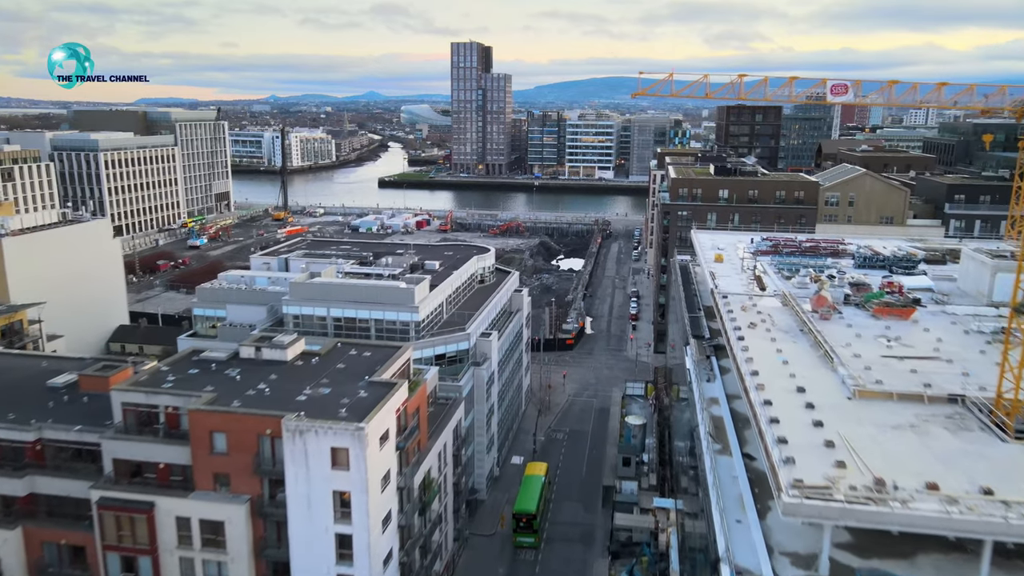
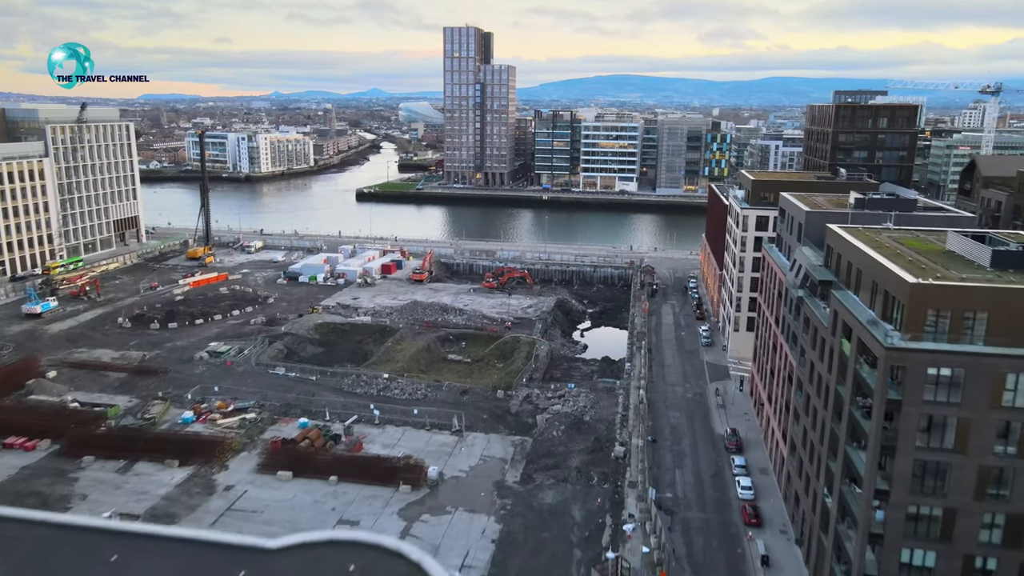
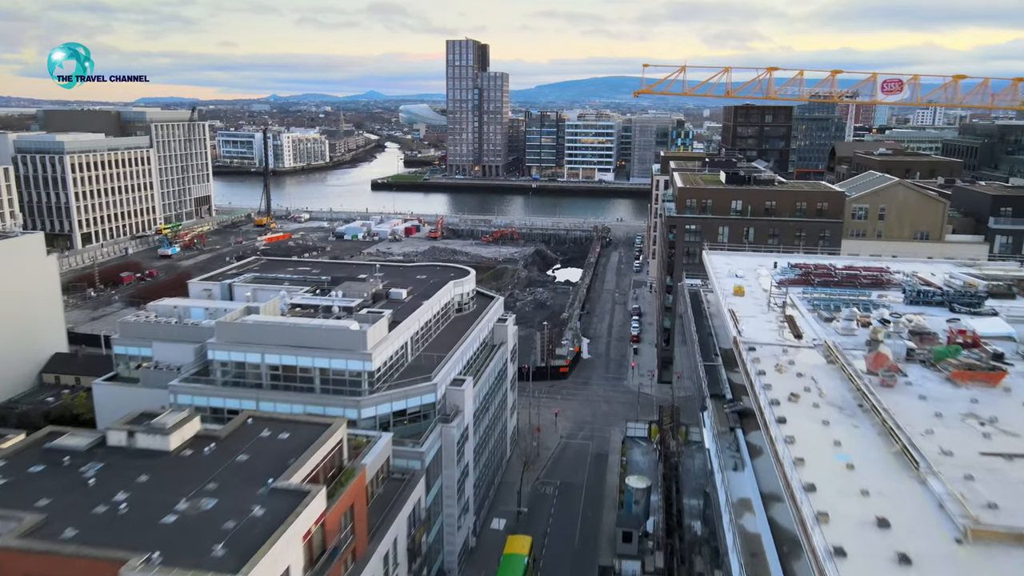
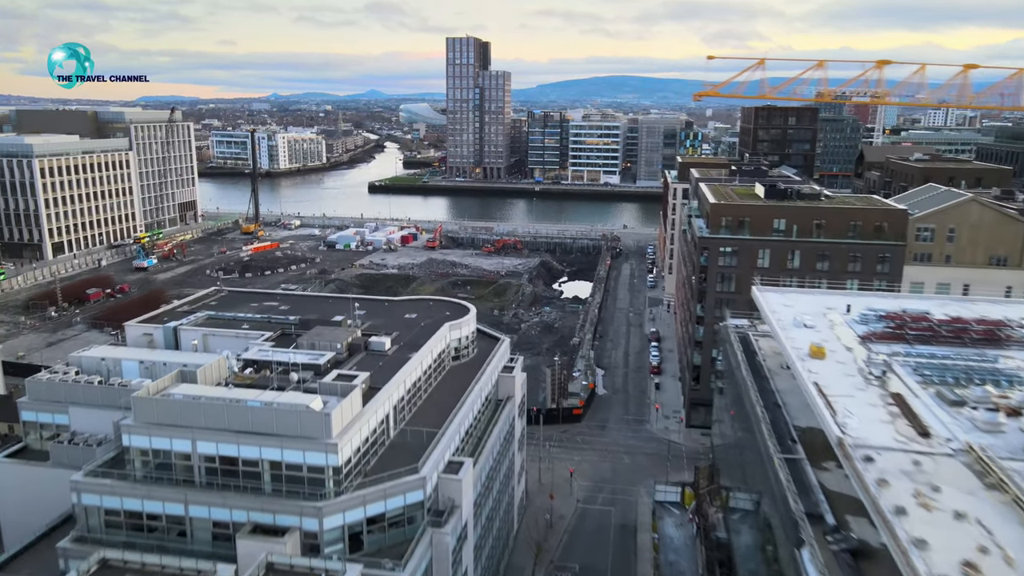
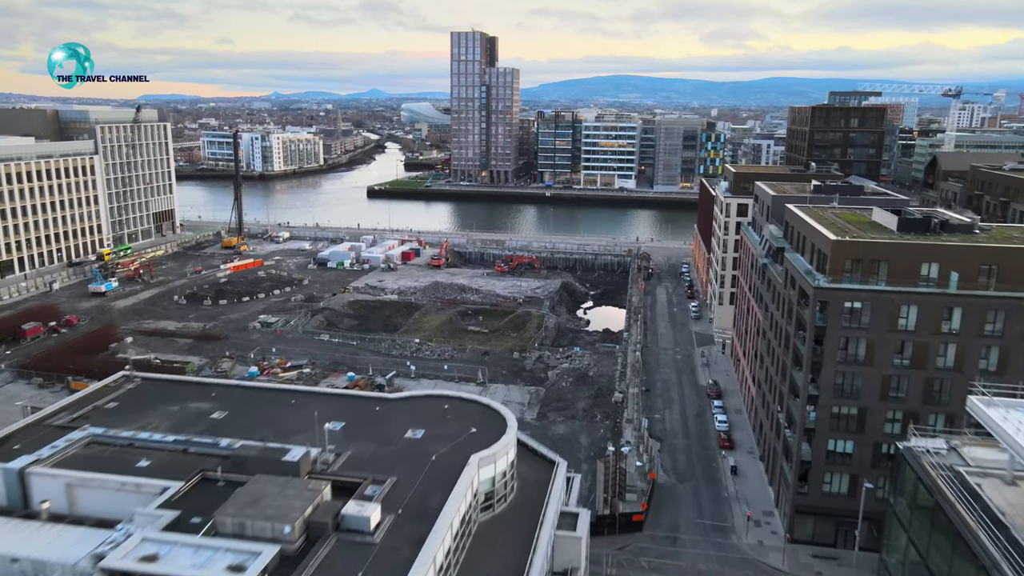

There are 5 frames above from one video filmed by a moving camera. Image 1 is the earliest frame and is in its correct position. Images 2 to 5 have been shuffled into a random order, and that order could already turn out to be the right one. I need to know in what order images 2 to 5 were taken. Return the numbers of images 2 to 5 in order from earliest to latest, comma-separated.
3, 4, 5, 2
